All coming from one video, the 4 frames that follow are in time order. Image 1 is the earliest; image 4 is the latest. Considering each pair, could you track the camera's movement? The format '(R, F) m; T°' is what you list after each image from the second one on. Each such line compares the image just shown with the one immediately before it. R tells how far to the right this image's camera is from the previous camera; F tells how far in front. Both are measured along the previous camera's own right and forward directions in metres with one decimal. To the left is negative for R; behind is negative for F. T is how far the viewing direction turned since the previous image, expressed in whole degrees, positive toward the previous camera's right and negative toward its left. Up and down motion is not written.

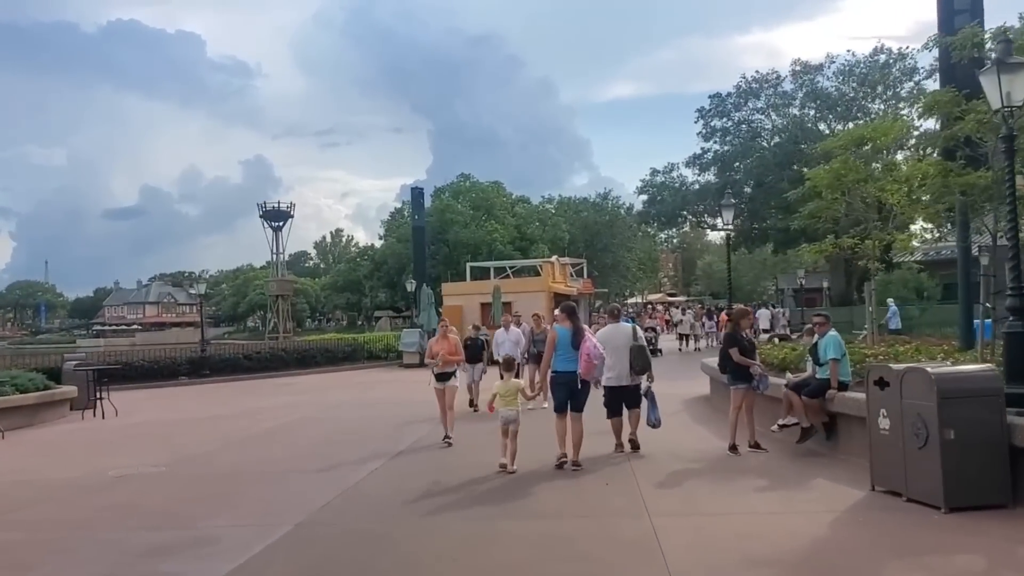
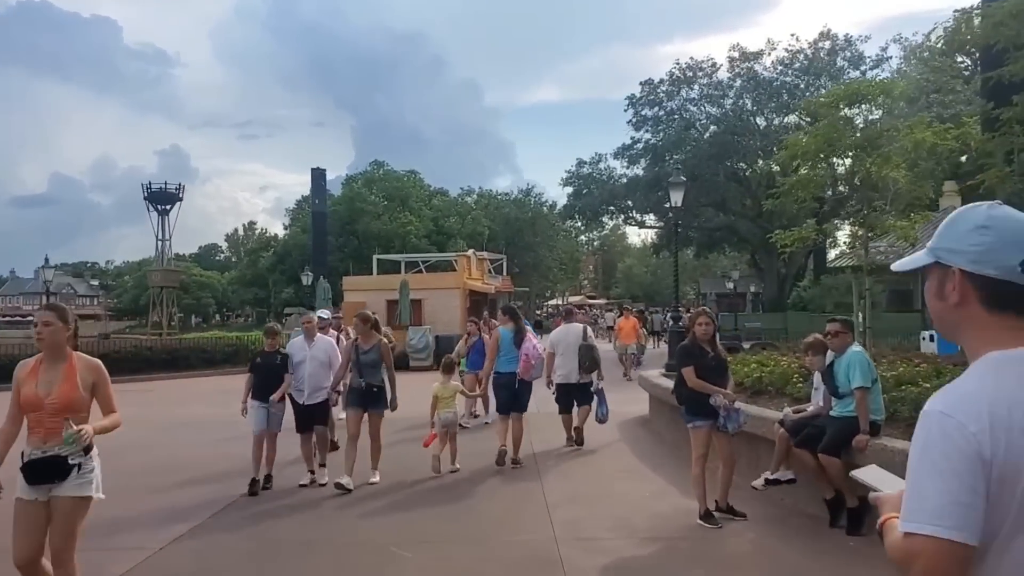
(+0.4, +3.3) m; +5°
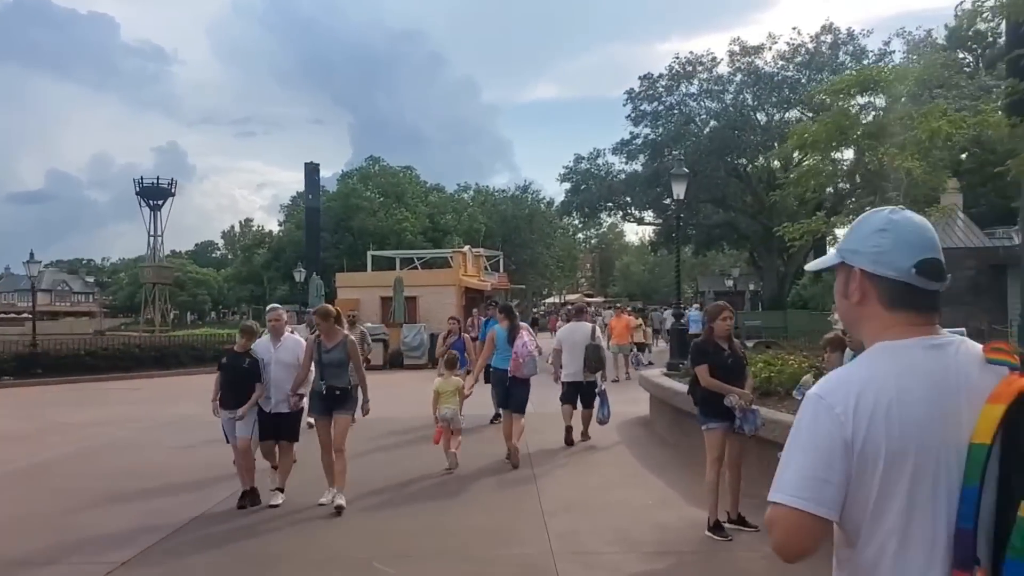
(0.0, +0.5) m; 0°
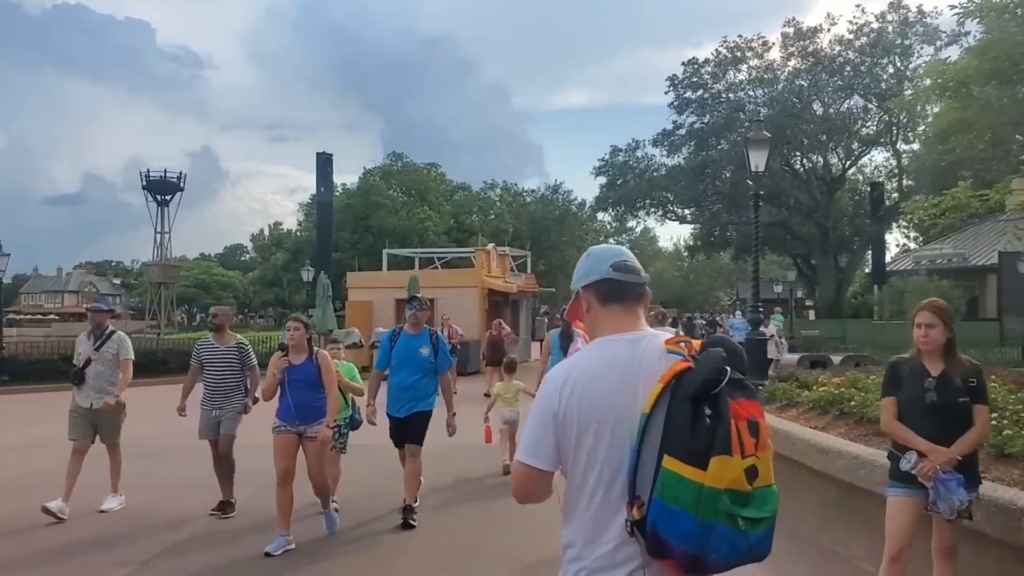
(0.0, +2.7) m; -2°
